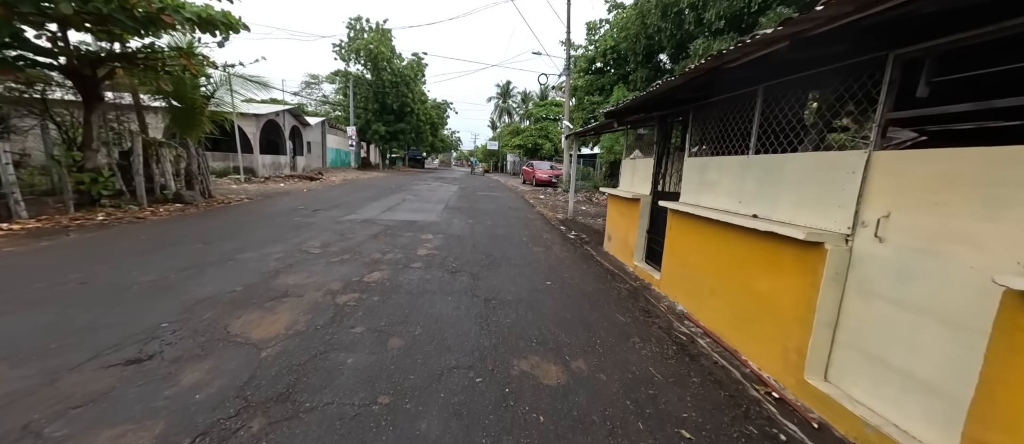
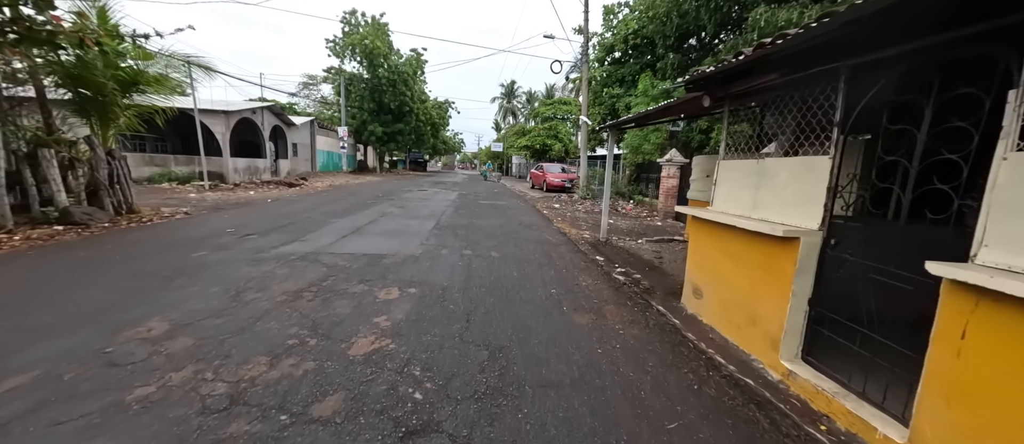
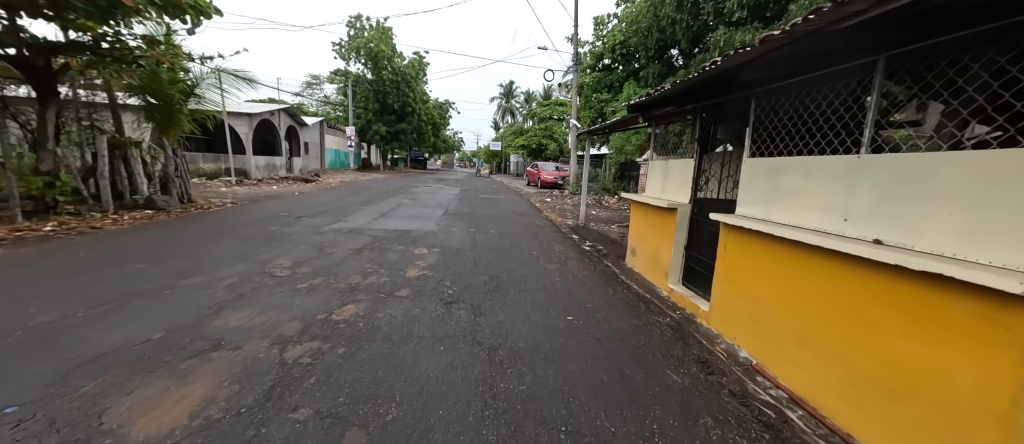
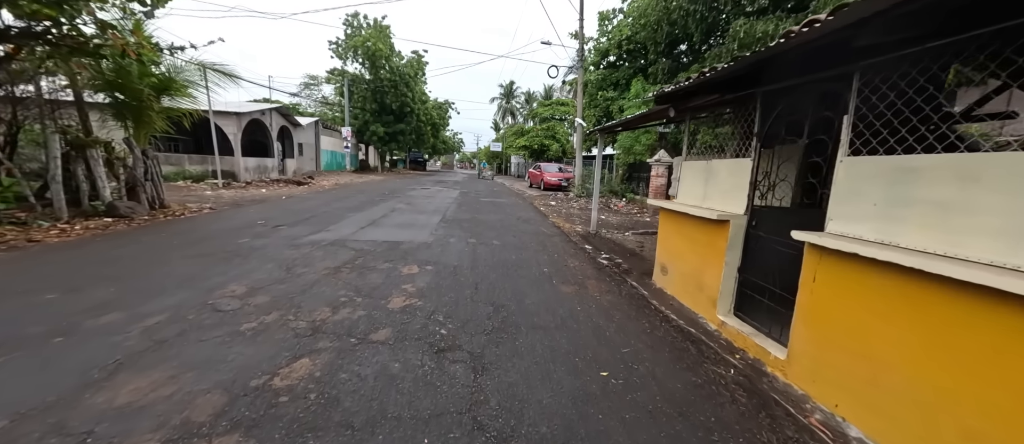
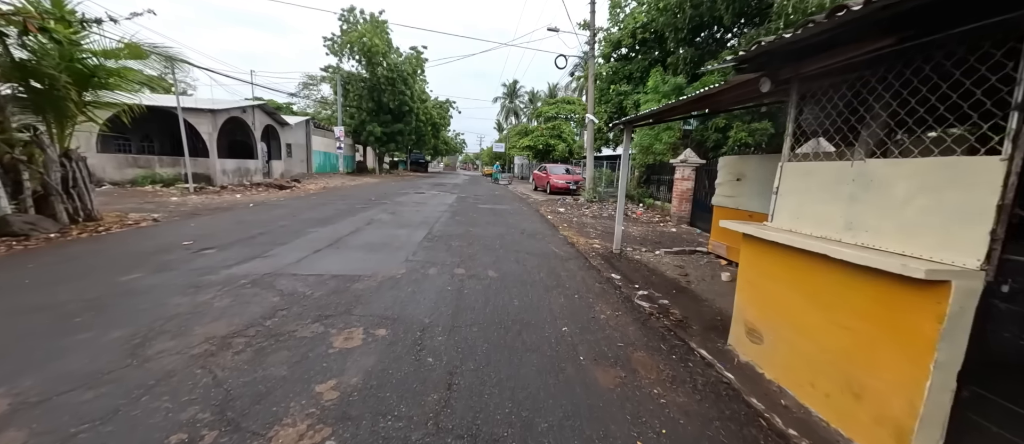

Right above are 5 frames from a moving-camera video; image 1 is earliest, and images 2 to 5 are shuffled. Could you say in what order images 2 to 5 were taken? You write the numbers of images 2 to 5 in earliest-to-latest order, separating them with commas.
3, 4, 2, 5
